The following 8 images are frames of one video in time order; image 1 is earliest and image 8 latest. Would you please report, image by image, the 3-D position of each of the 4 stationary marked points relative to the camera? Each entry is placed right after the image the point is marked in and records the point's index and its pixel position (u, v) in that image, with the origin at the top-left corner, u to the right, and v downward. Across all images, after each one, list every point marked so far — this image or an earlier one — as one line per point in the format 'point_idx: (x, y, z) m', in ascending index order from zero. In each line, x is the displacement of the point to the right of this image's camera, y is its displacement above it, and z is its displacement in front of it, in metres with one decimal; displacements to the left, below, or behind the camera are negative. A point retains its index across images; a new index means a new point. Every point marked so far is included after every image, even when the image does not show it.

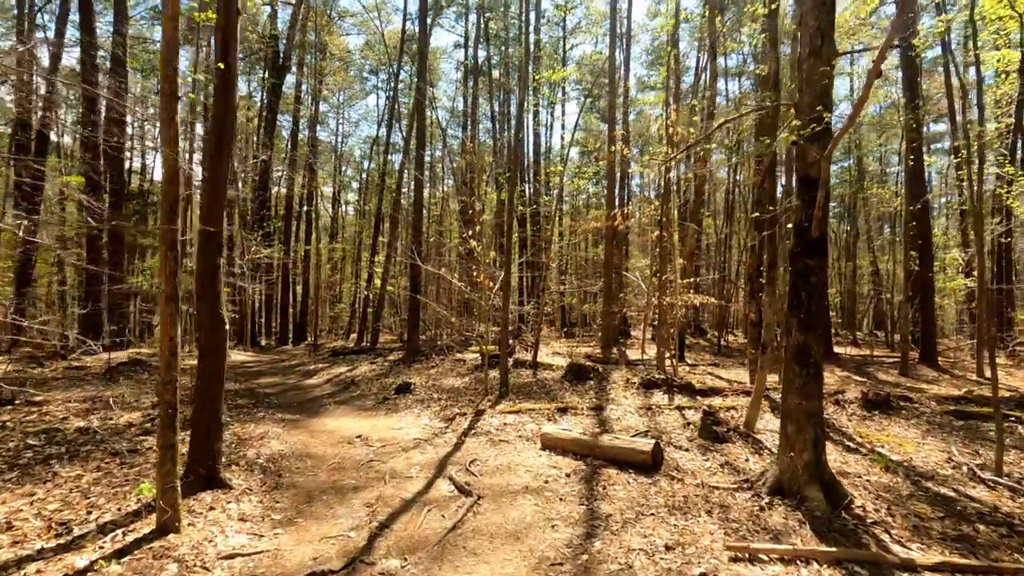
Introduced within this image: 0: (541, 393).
0: (+0.5, -1.8, +8.9) m
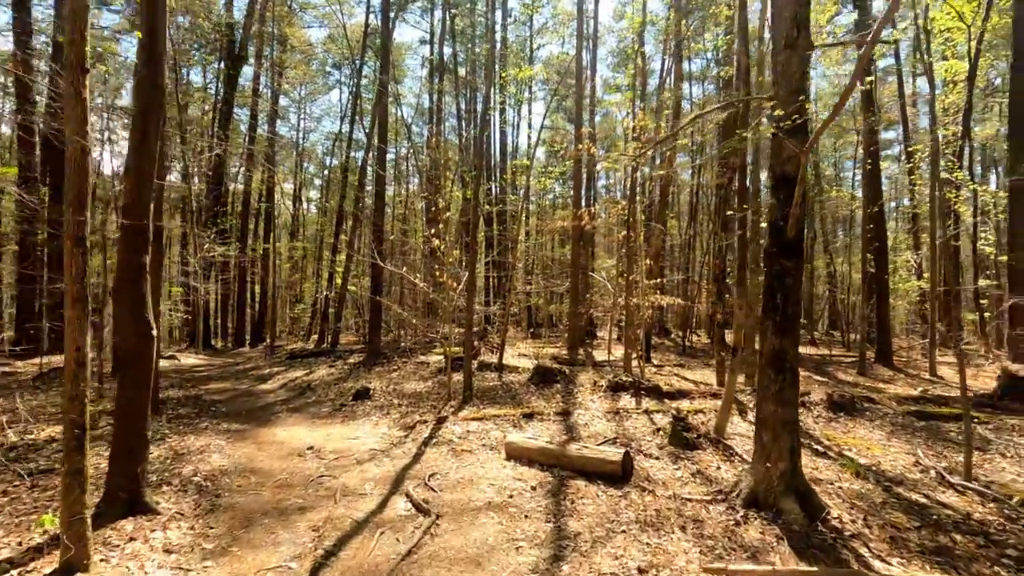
0: (-0.1, -1.8, +8.6) m
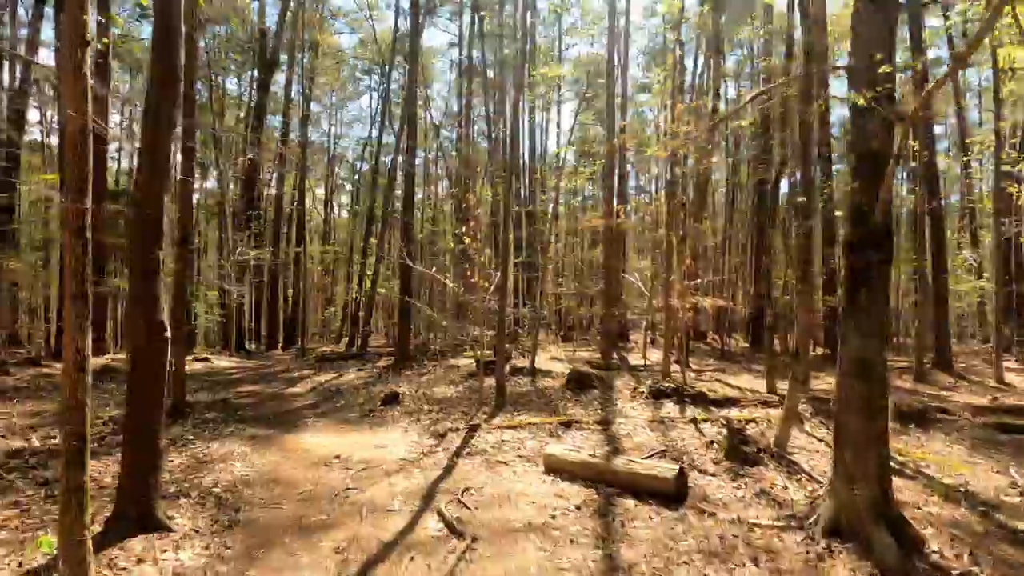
0: (+0.5, -1.8, +8.2) m
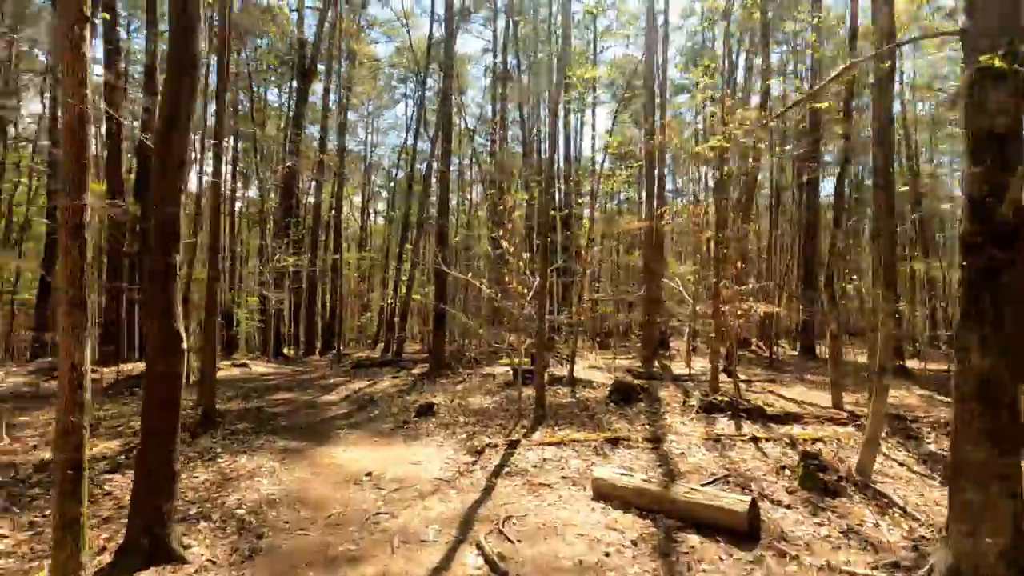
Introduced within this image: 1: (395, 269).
0: (+1.0, -1.9, +7.6) m
1: (-4.3, +0.7, +19.5) m
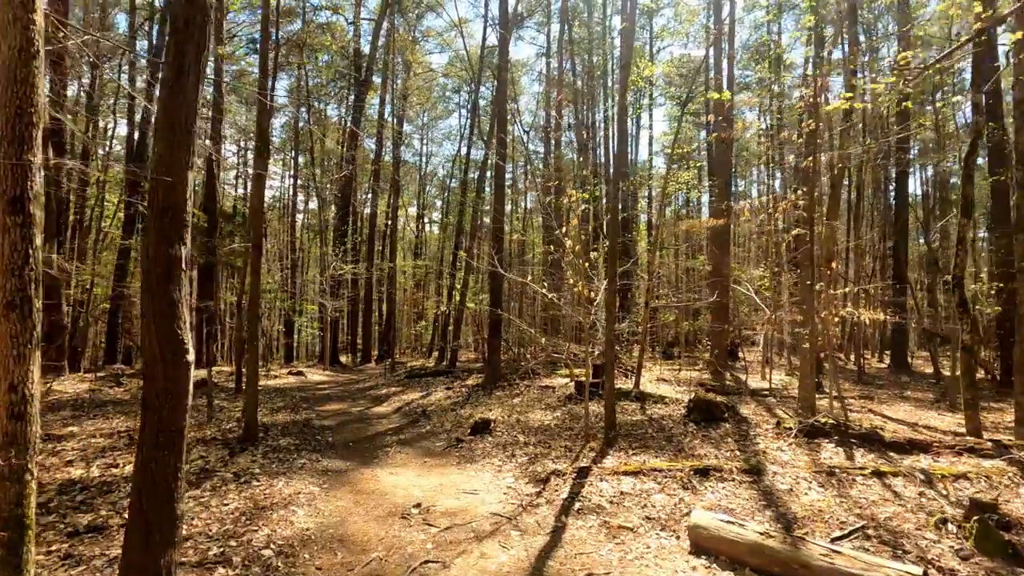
0: (+1.9, -1.9, +6.6) m
1: (-2.3, +0.4, +19.0) m
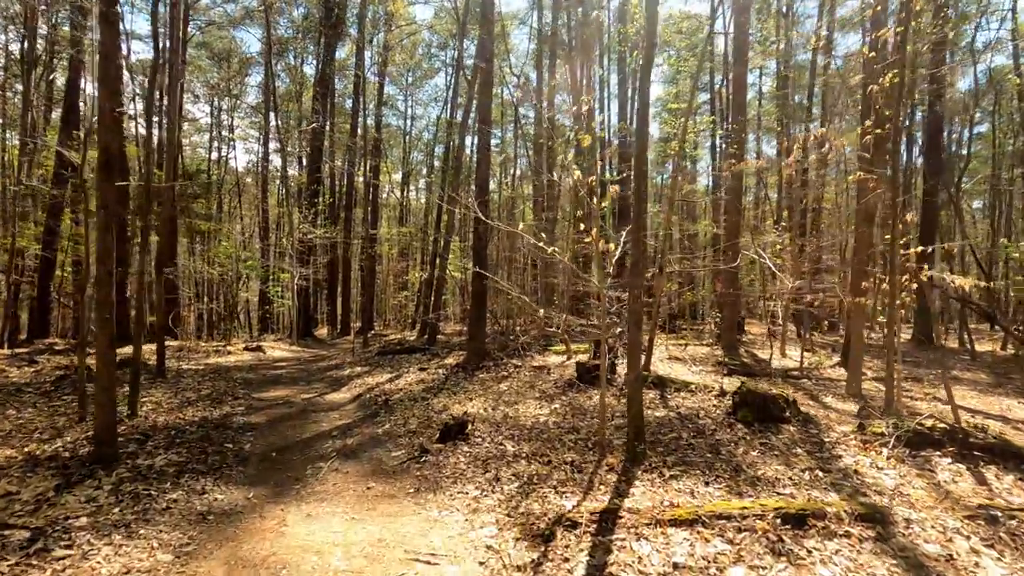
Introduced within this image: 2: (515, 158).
0: (+1.7, -1.5, +4.7) m
1: (-2.6, +1.5, +16.8) m
2: (+0.1, +5.0, +18.6) m
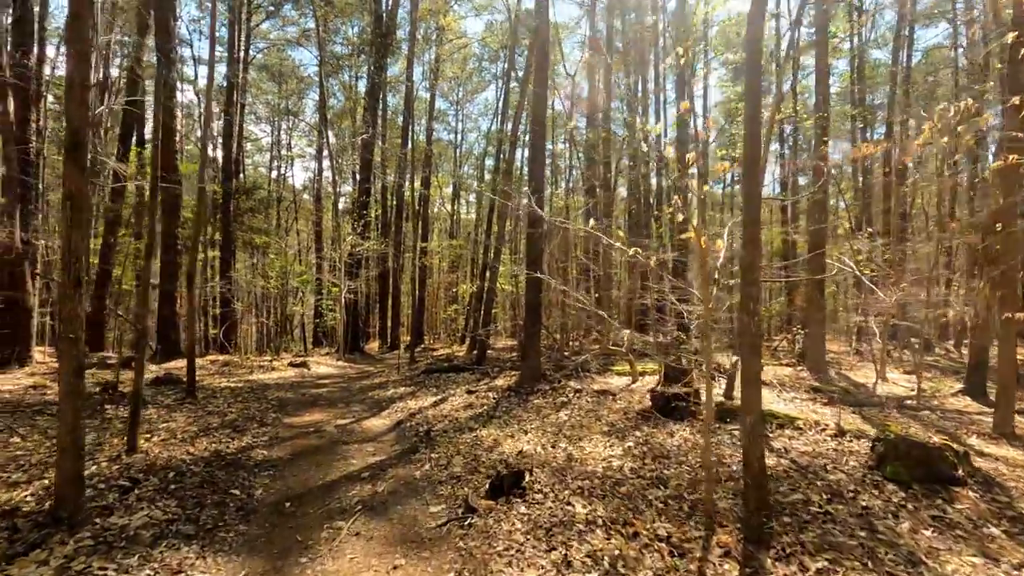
0: (+2.2, -1.6, +3.3) m
1: (-1.0, +1.1, +15.9) m
2: (+1.9, +4.5, +17.5) m
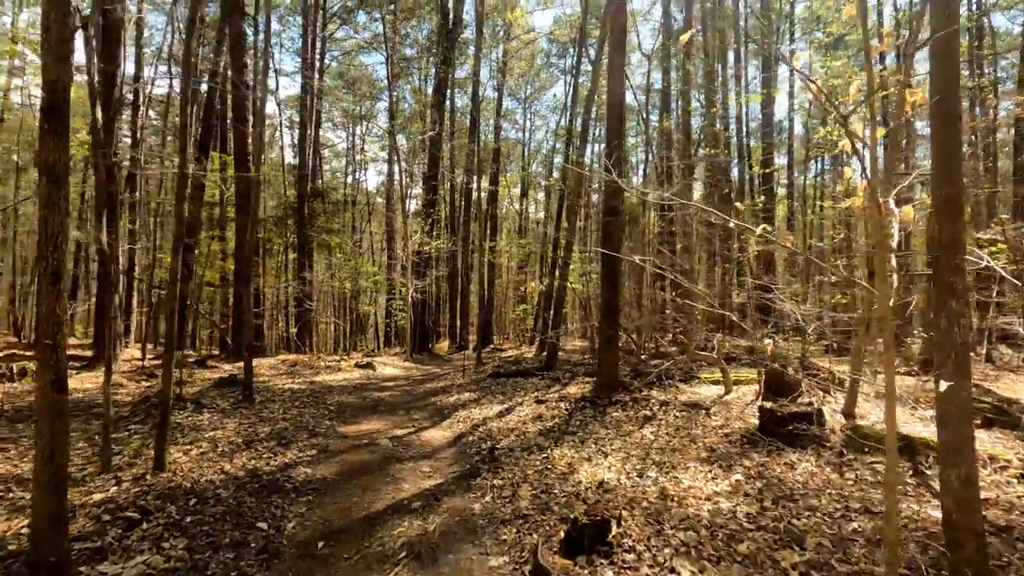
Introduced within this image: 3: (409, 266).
0: (+2.6, -1.5, +2.1) m
1: (+1.0, +1.2, +15.0) m
2: (+4.0, +4.6, +16.2) m
3: (-3.8, +0.9, +19.6) m
